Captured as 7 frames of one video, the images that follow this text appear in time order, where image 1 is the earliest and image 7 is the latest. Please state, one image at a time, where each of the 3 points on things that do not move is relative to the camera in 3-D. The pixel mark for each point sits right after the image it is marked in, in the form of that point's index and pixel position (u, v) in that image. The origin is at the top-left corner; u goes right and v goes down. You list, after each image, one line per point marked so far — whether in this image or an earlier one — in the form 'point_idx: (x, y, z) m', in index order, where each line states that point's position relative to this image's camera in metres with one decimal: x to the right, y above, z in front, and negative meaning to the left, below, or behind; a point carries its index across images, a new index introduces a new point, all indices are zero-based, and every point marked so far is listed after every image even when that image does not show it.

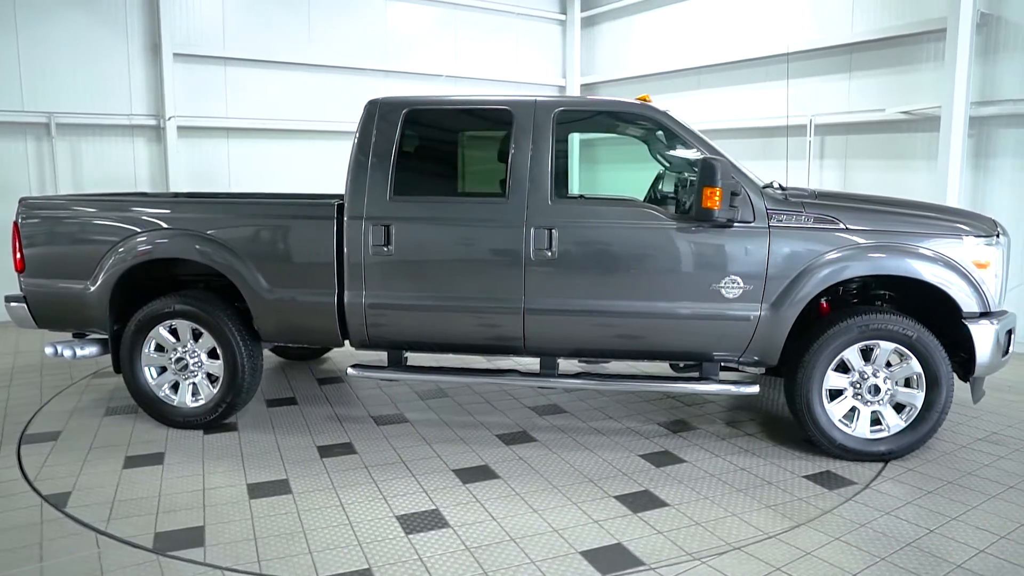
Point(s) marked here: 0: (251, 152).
0: (-3.0, +1.5, +8.0) m
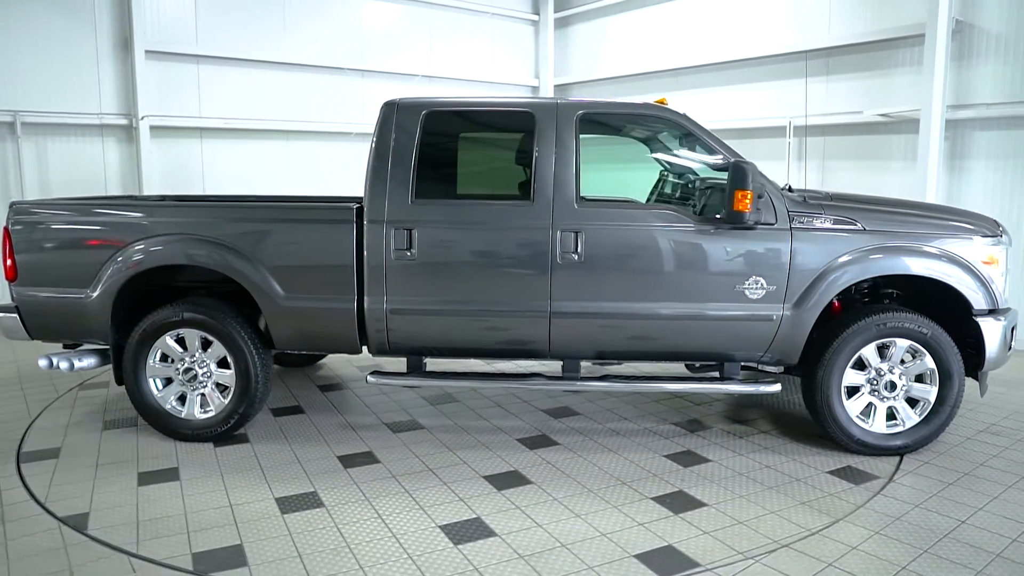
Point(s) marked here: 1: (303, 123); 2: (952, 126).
0: (-3.1, +1.5, +7.7) m
1: (-2.4, +1.9, +8.1) m
2: (+3.8, +1.4, +6.1) m
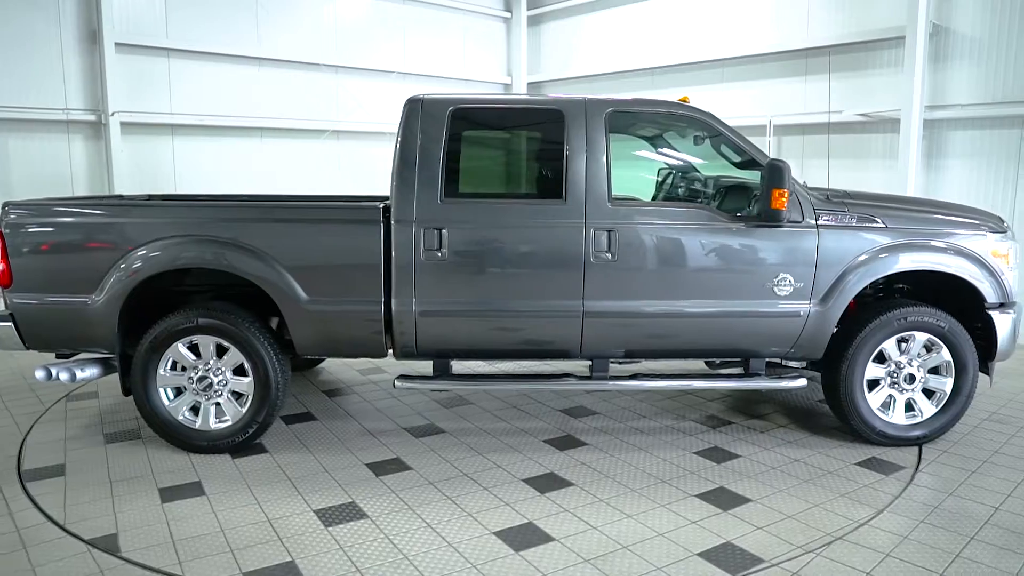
0: (-3.3, +1.4, +7.4) m
1: (-2.6, +1.9, +7.9) m
2: (+3.7, +1.4, +6.3) m
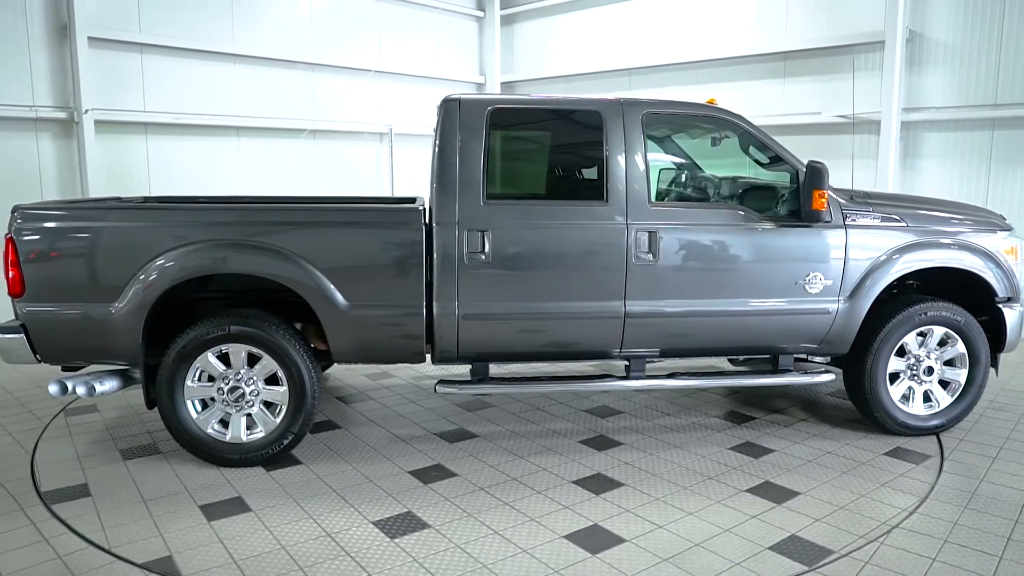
0: (-3.4, +1.4, +7.1) m
1: (-2.8, +1.8, +7.6) m
2: (+3.7, +1.5, +6.6) m
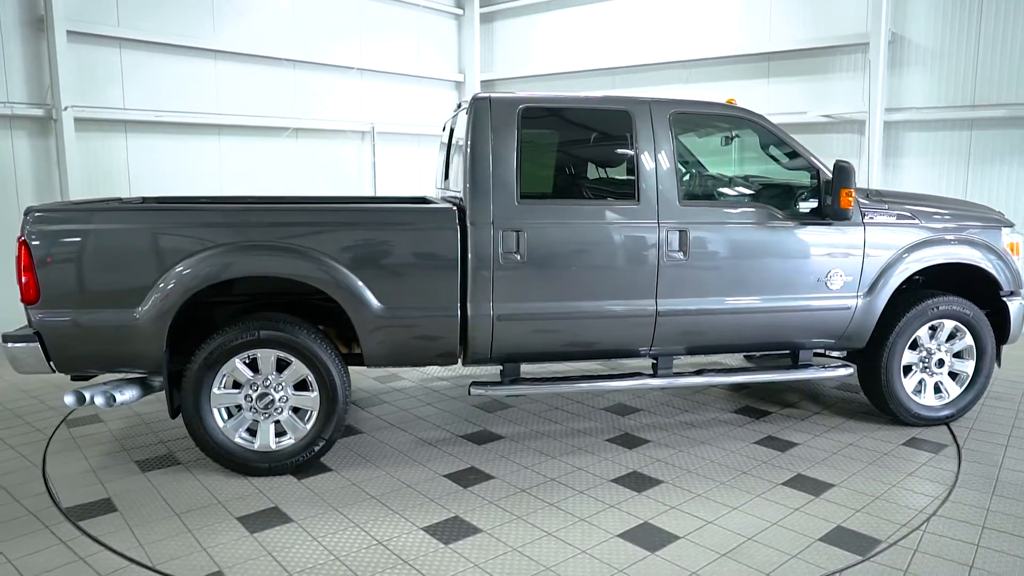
0: (-3.5, +1.3, +6.8) m
1: (-2.9, +1.8, +7.4) m
2: (+3.6, +1.6, +6.8) m
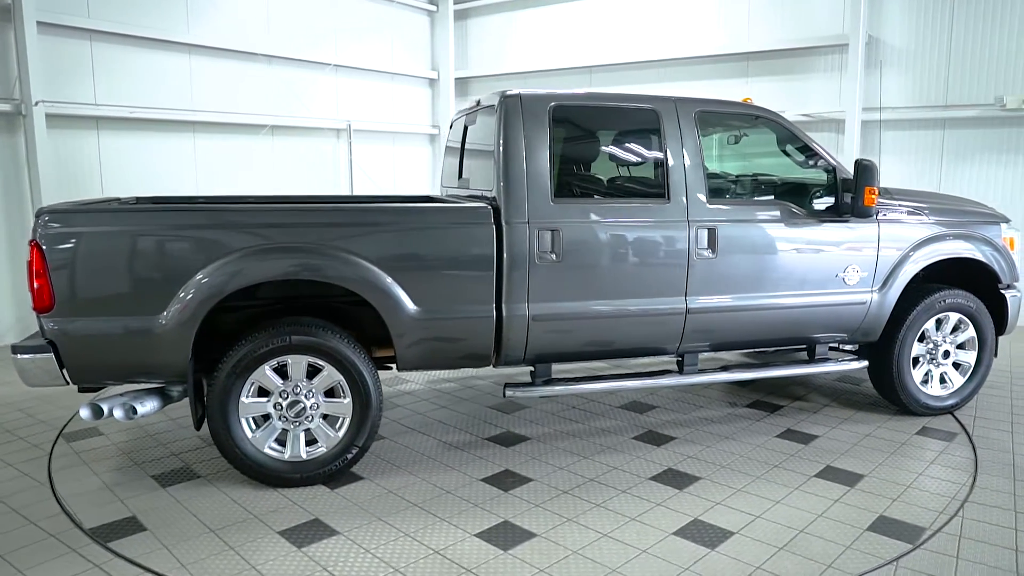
0: (-3.6, +1.3, +6.5) m
1: (-3.1, +1.8, +7.1) m
2: (+3.5, +1.6, +7.0) m
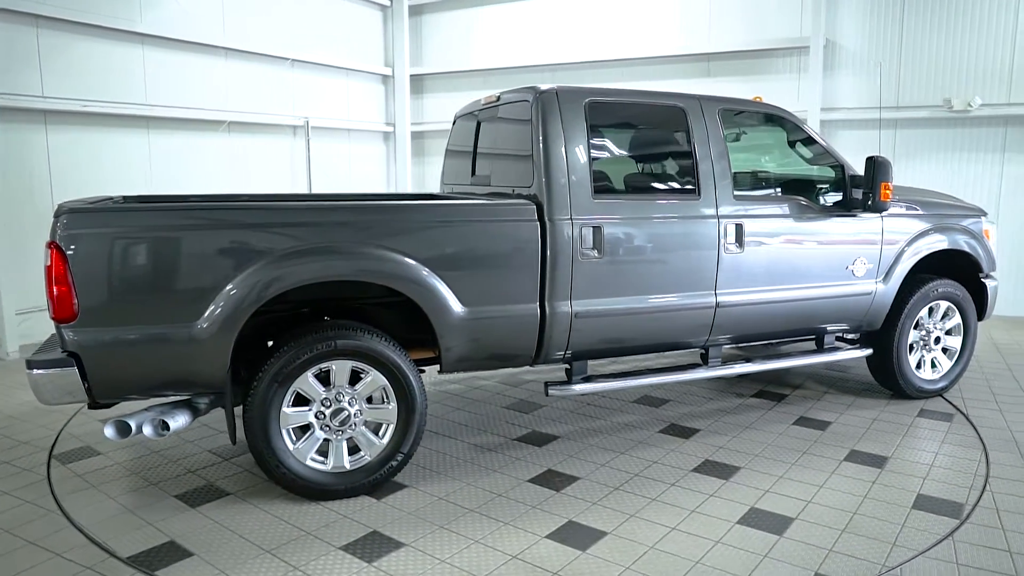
0: (-3.8, +1.2, +6.0) m
1: (-3.3, +1.7, +6.7) m
2: (+3.2, +1.7, +7.4) m
